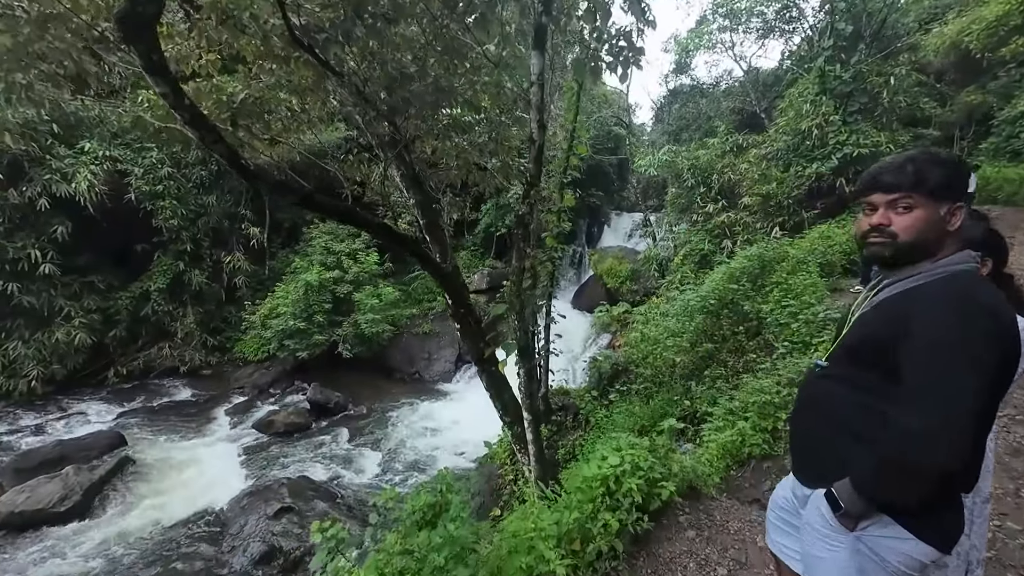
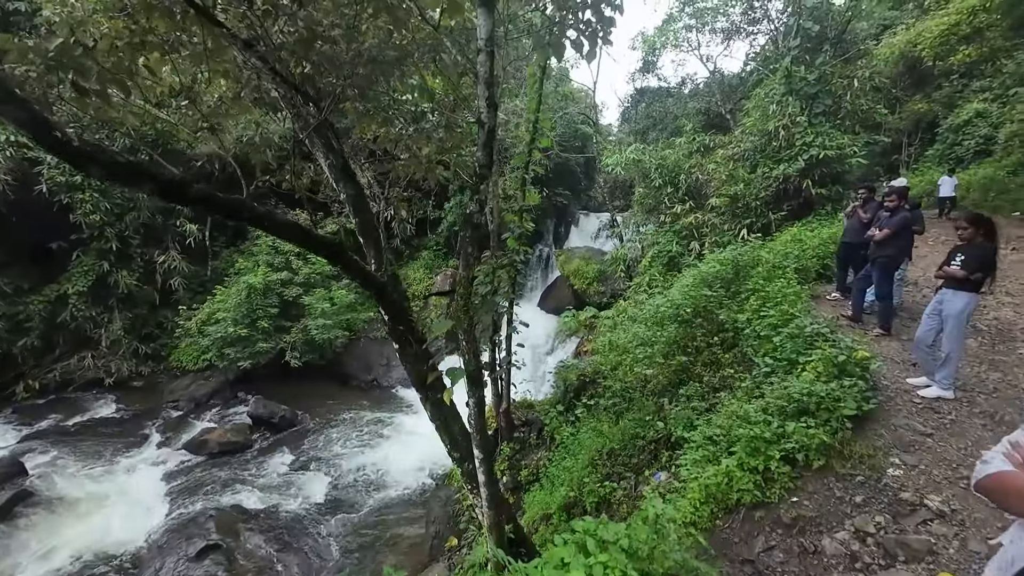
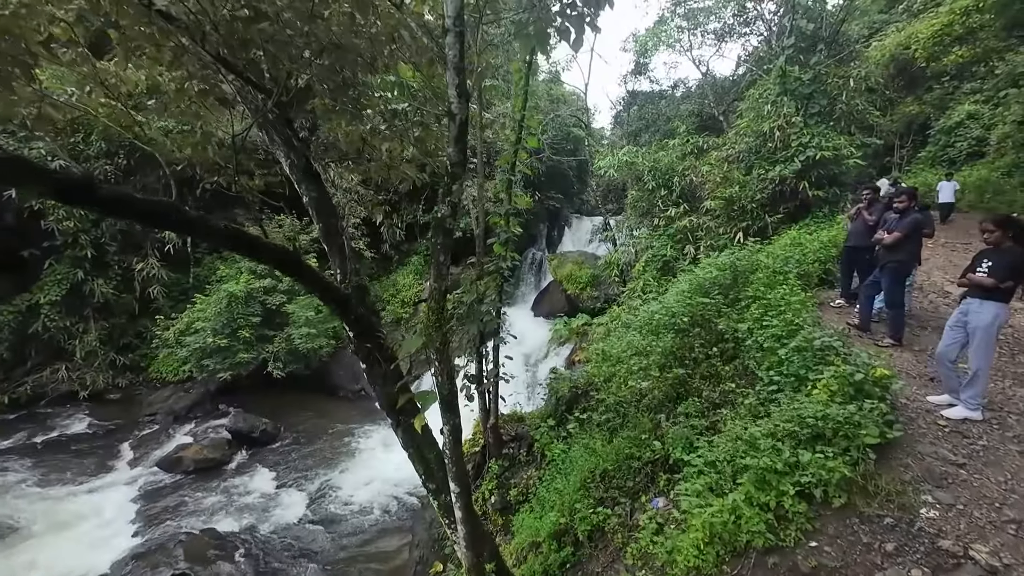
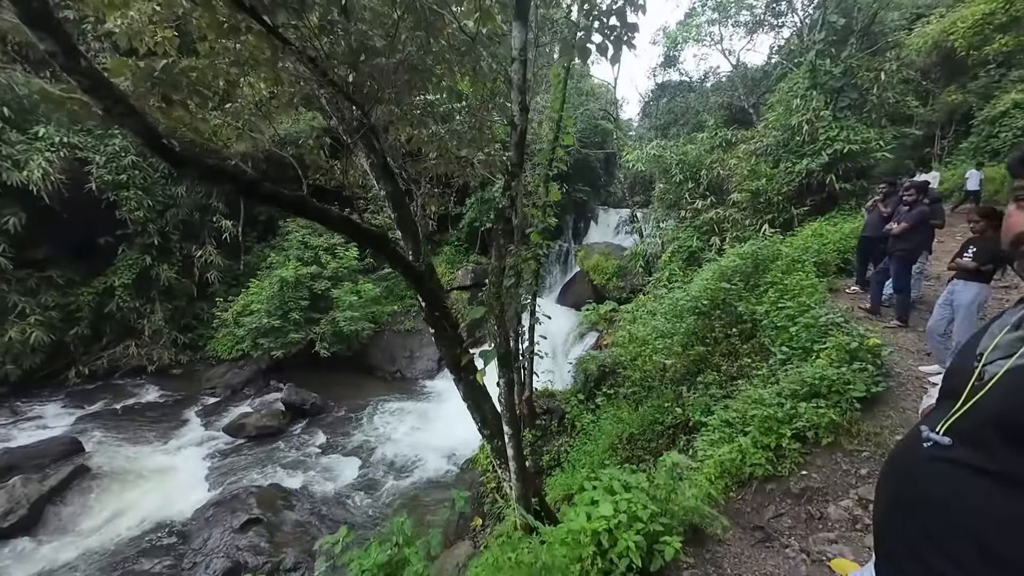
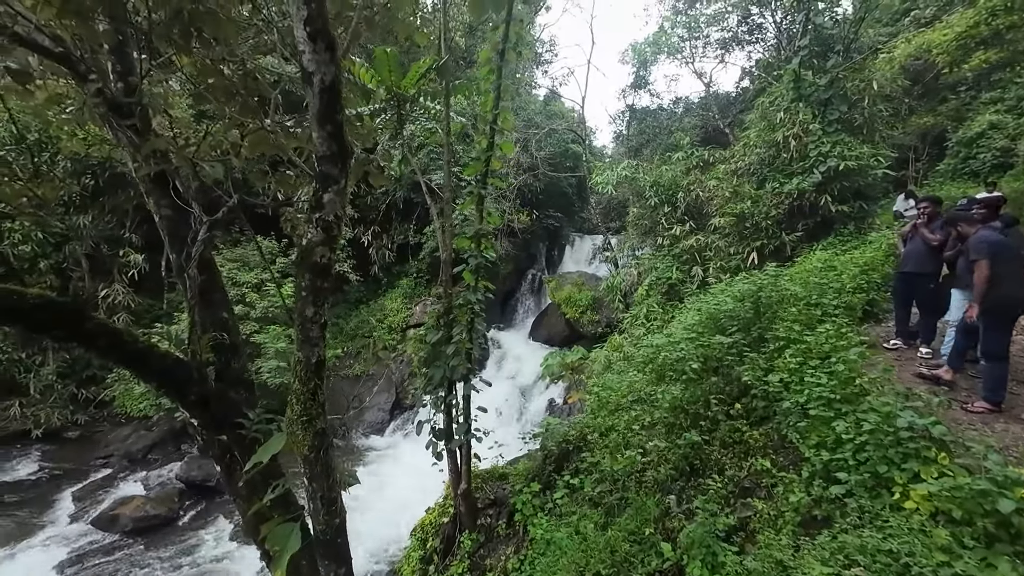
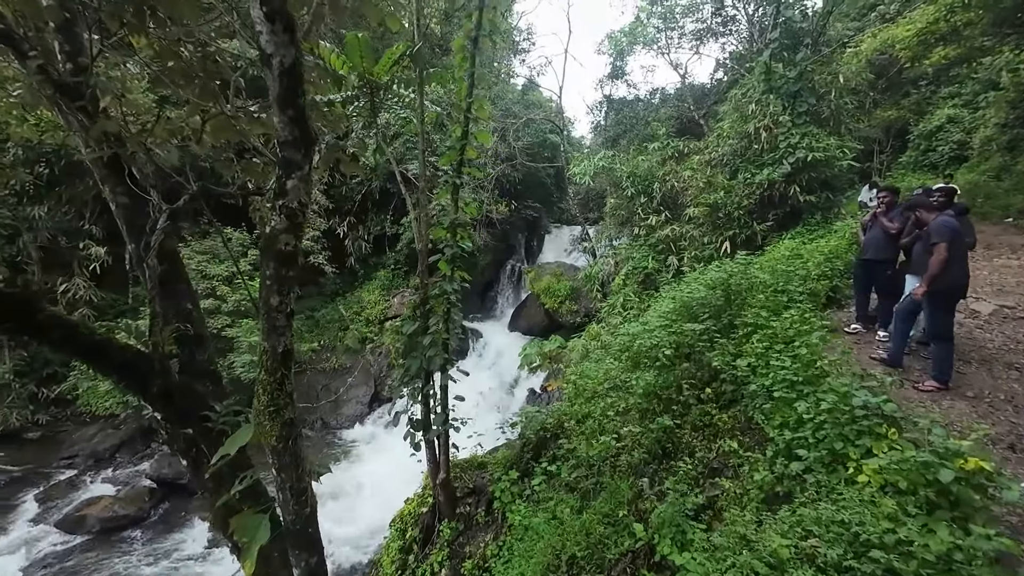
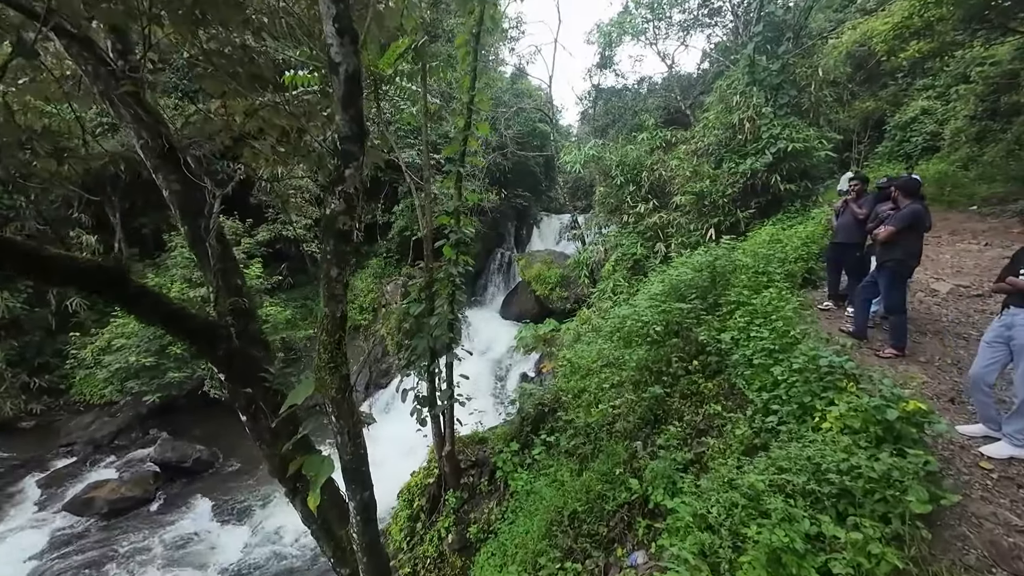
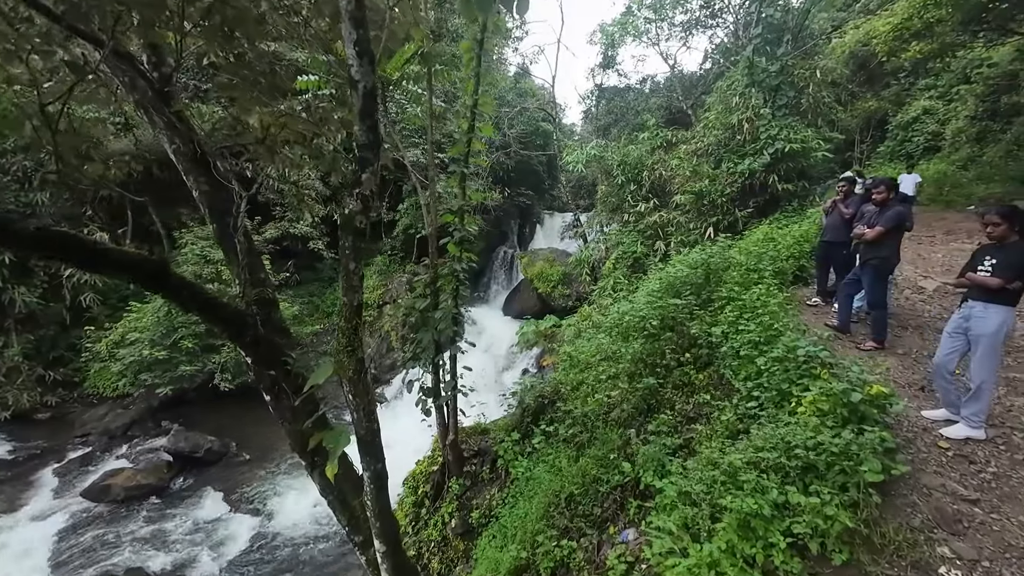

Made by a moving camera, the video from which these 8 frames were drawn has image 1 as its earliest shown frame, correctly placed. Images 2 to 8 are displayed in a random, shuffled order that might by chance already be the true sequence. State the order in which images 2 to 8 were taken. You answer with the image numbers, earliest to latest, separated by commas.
4, 2, 3, 8, 7, 6, 5
